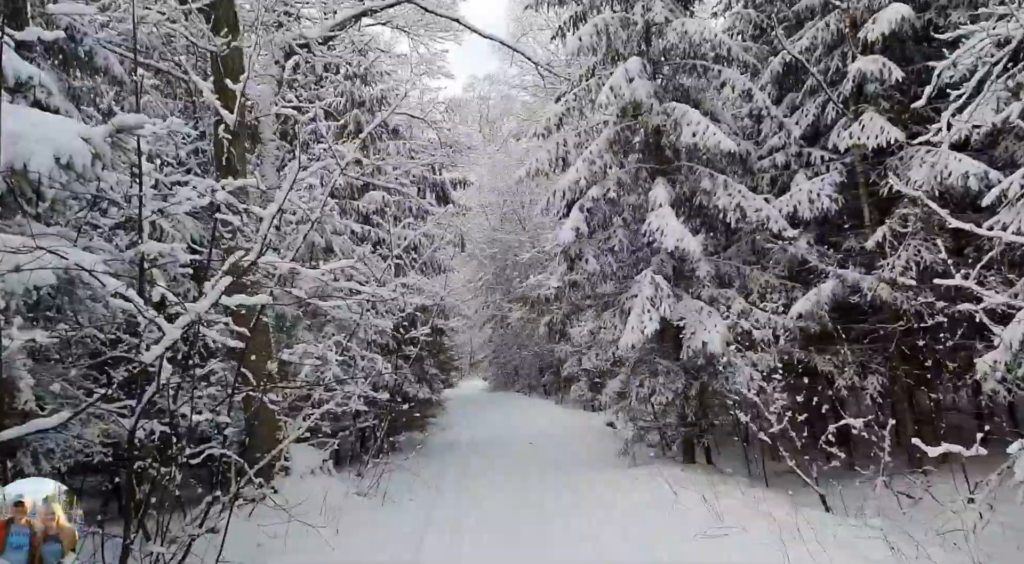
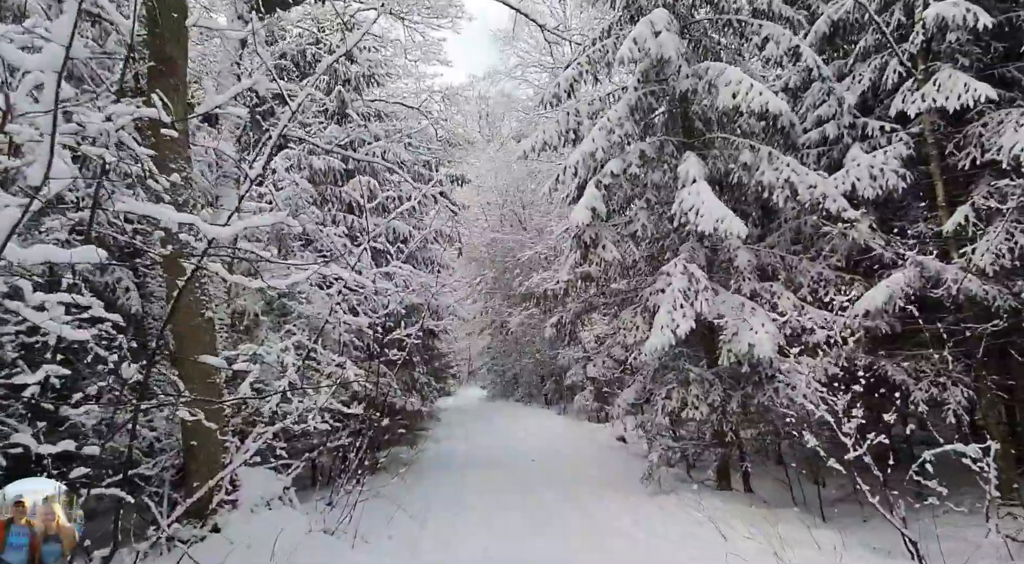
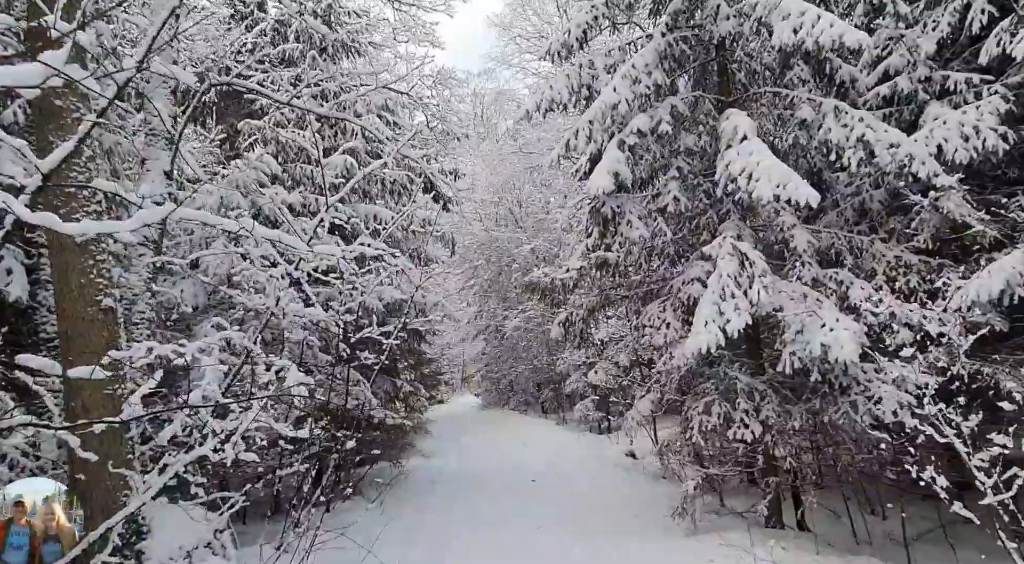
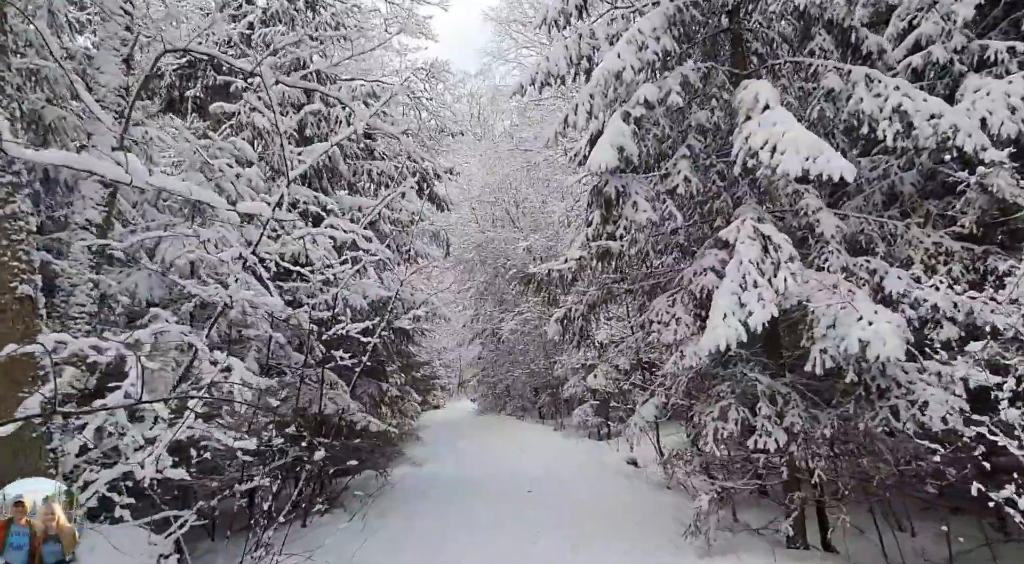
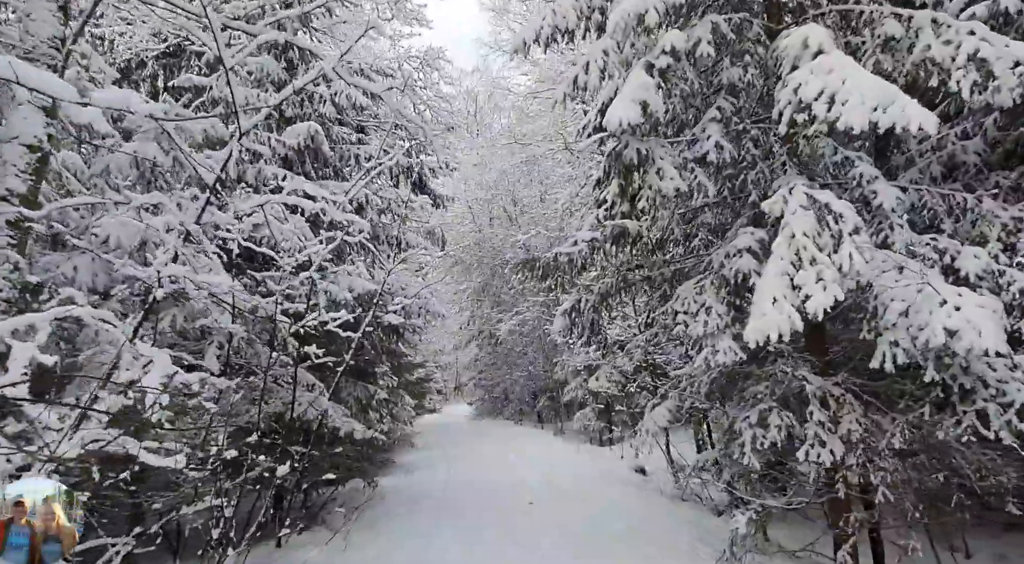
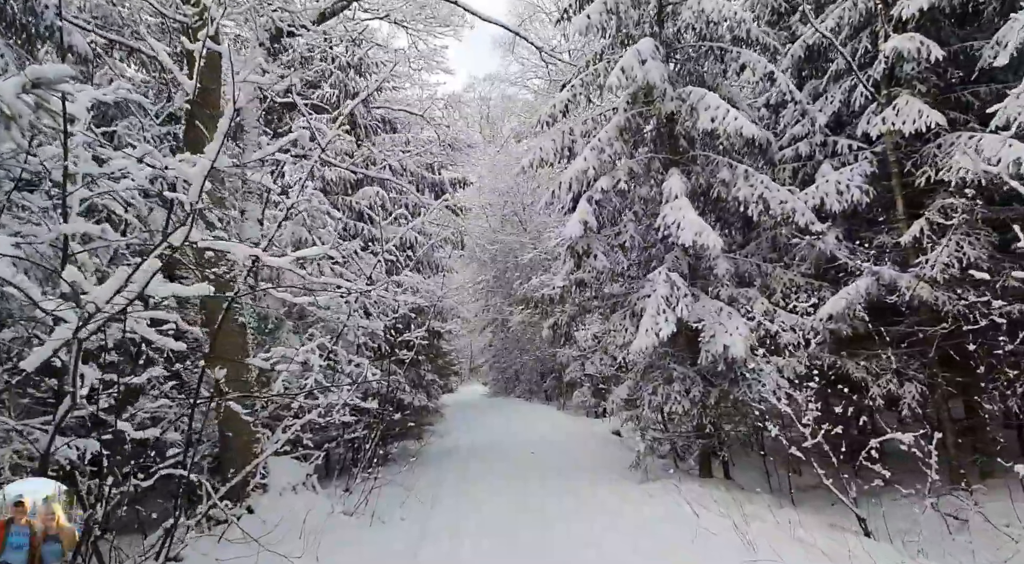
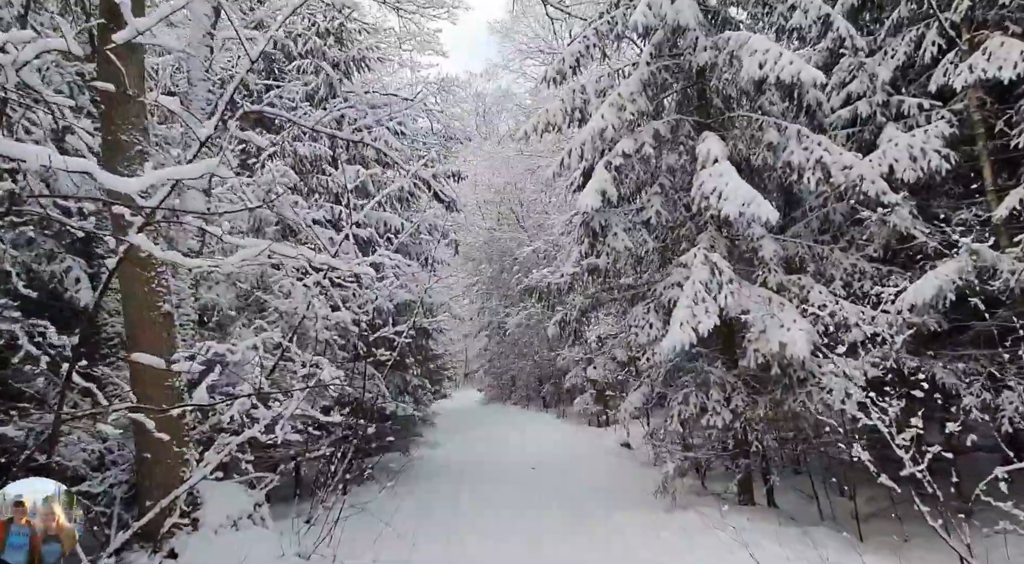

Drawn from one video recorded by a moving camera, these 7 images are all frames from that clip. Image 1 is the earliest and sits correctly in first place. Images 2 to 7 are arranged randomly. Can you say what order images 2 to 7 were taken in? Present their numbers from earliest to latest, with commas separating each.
6, 2, 7, 3, 4, 5
